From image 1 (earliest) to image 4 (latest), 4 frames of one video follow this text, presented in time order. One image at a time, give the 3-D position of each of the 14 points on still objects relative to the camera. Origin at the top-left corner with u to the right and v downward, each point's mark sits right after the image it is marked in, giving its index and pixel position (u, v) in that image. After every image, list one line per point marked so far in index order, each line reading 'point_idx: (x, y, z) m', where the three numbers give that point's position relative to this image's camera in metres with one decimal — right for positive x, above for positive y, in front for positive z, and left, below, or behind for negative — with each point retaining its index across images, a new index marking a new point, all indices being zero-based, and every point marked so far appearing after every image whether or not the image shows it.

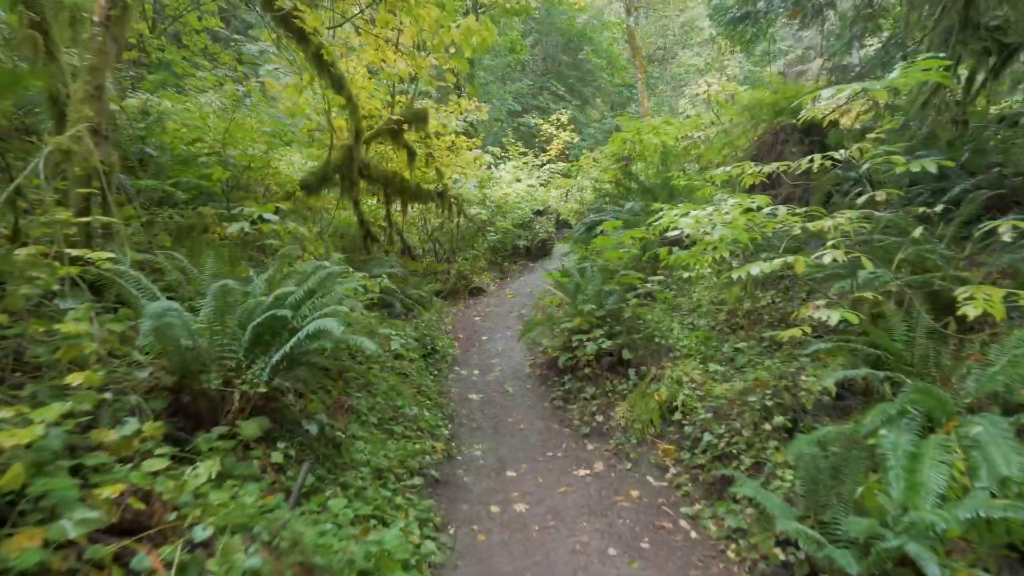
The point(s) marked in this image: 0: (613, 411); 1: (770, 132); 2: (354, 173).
0: (+0.8, -1.0, +5.2) m
1: (+3.1, +1.9, +7.8) m
2: (-1.9, +1.4, +7.8) m
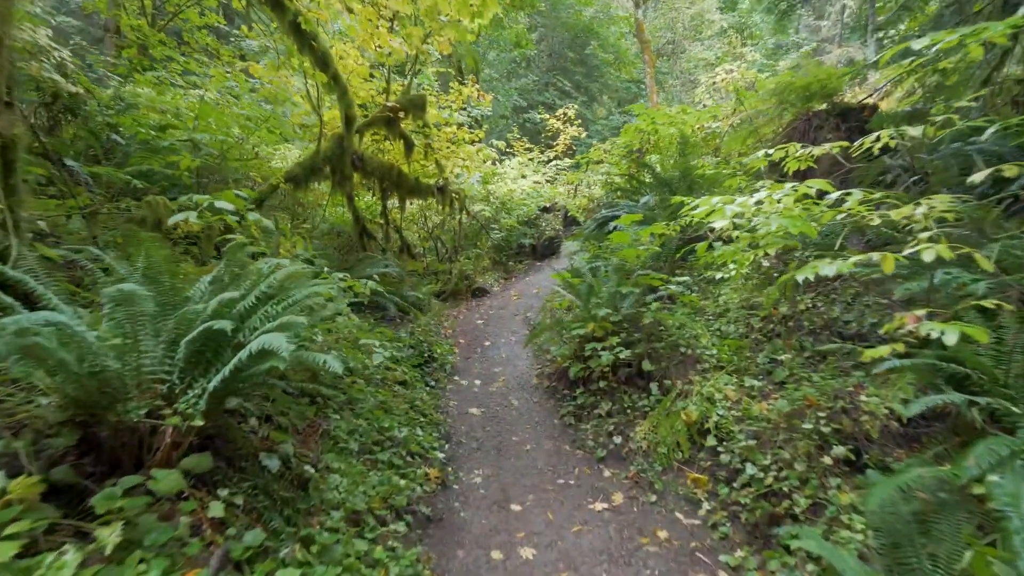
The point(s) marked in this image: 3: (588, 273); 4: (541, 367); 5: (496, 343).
0: (+0.8, -1.0, +4.5) m
1: (+3.1, +1.8, +7.1) m
2: (-1.8, +1.3, +7.2) m
3: (+0.7, +0.1, +5.9) m
4: (+0.3, -0.7, +6.1) m
5: (-0.2, -0.6, +7.2) m
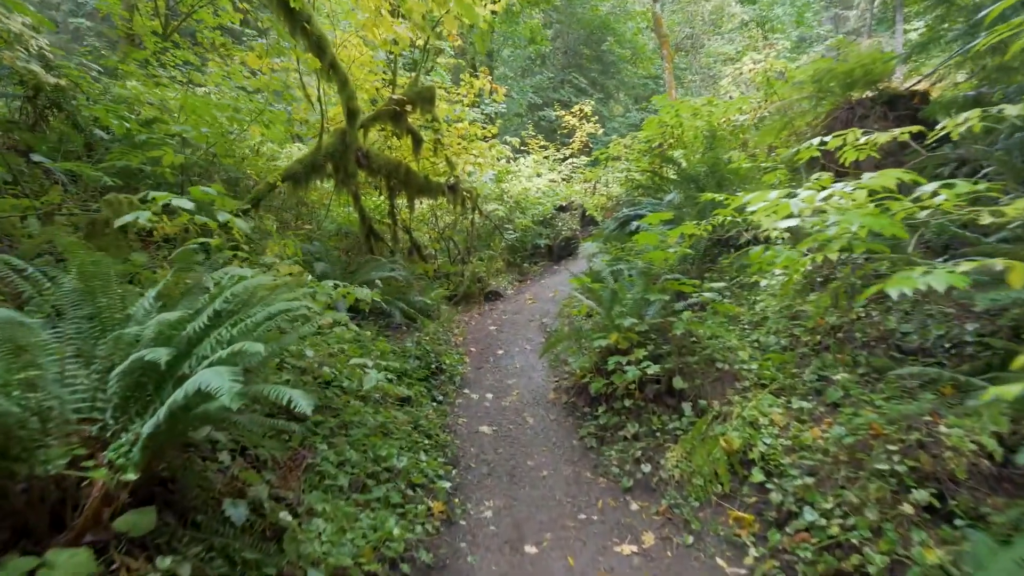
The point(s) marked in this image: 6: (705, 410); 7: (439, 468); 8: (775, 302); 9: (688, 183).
0: (+0.9, -1.0, +4.0) m
1: (+3.3, +1.8, +6.5) m
2: (-1.6, +1.3, +6.7) m
3: (+0.8, +0.1, +5.4) m
4: (+0.4, -0.8, +5.6) m
5: (0.0, -0.7, +6.7) m
6: (+1.2, -0.8, +4.1) m
7: (-0.5, -1.1, +4.0) m
8: (+2.0, -0.1, +5.0) m
9: (+1.9, +1.2, +7.2) m
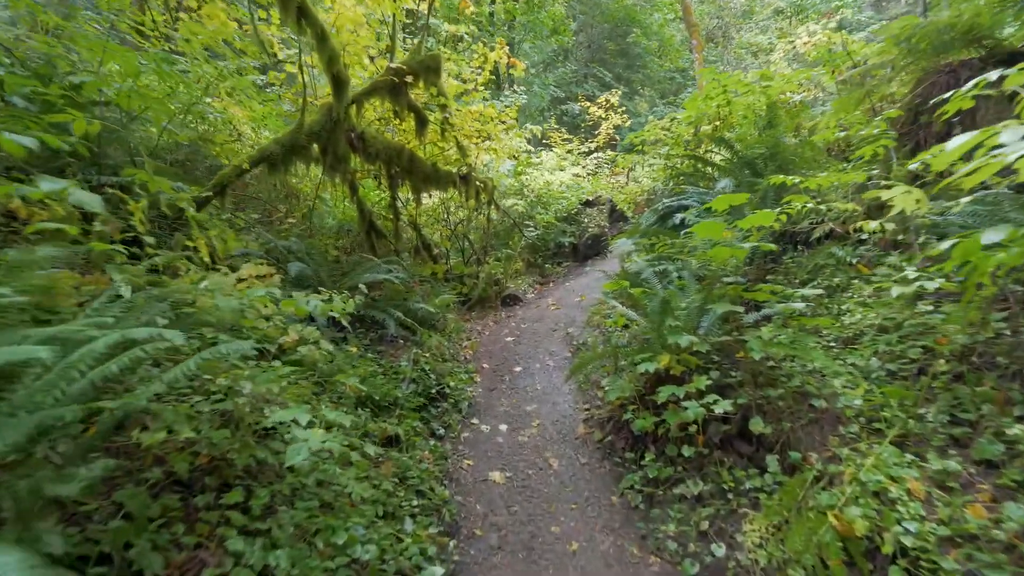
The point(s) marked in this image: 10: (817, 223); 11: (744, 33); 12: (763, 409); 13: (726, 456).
0: (+1.0, -1.1, +2.9) m
1: (+3.4, +1.7, +5.3) m
2: (-1.5, +1.3, +5.7) m
3: (+0.9, 0.0, +4.3) m
4: (+0.5, -0.8, +4.5) m
5: (+0.1, -0.7, +5.6) m
6: (+1.3, -0.8, +3.0) m
7: (-0.4, -1.1, +2.9) m
8: (+2.1, -0.1, +3.9) m
9: (+2.1, +1.1, +6.1) m
10: (+2.3, +0.5, +4.9) m
11: (+6.1, +6.7, +17.1) m
12: (+1.3, -0.6, +3.3) m
13: (+1.1, -0.8, +3.3) m
